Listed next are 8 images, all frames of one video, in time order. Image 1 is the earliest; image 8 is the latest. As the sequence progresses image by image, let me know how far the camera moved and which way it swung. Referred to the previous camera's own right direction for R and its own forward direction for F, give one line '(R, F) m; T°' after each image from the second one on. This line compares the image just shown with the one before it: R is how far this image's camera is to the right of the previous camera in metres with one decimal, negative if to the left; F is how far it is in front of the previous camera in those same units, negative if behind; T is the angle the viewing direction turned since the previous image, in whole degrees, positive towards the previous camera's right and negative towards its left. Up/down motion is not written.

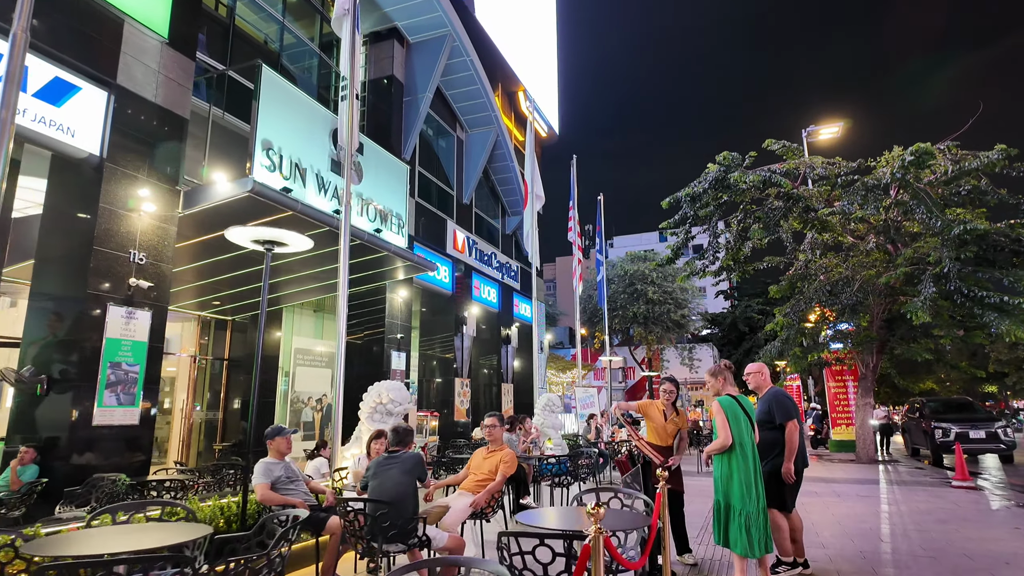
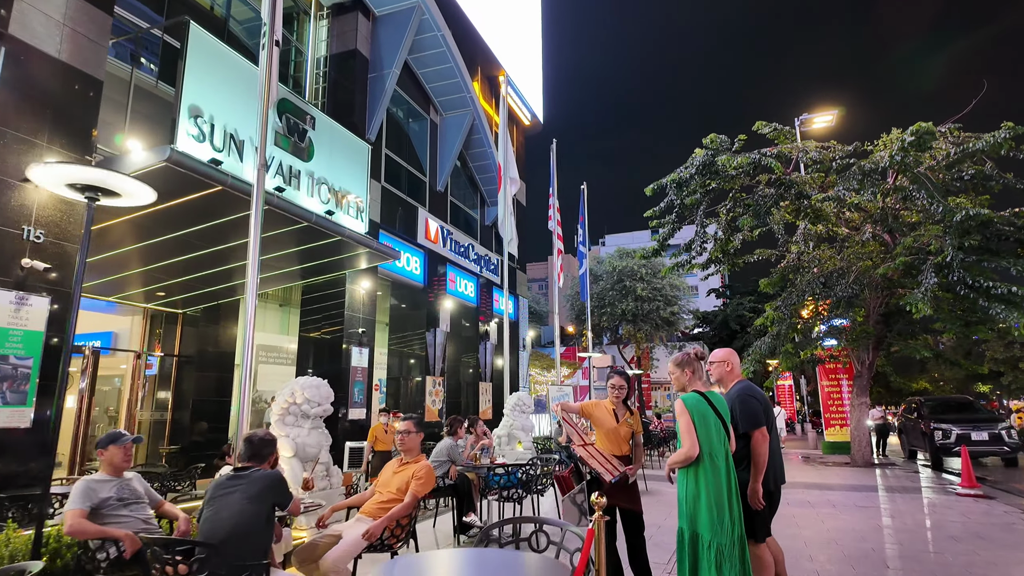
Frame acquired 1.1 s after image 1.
(+0.5, +0.9) m; +1°
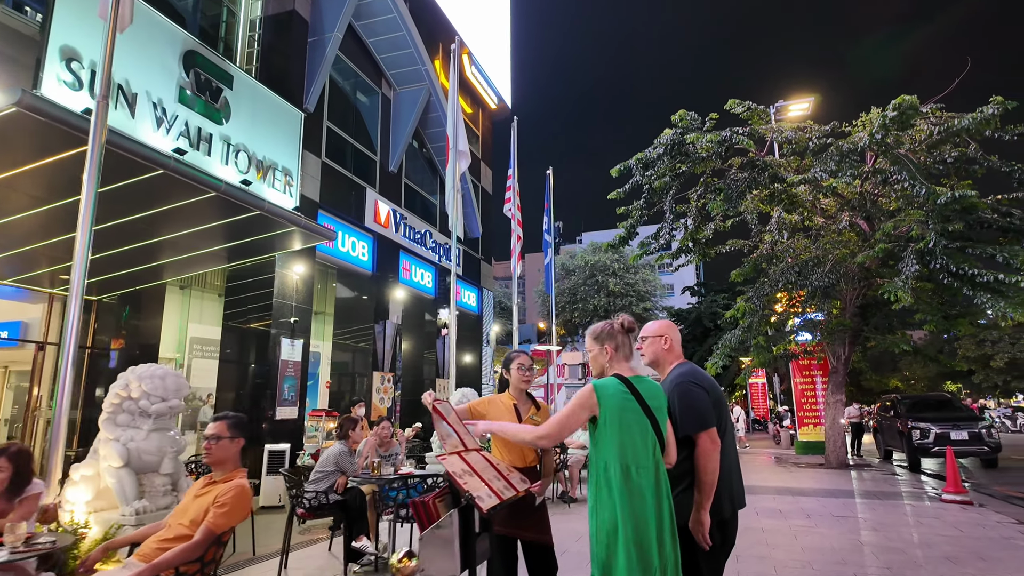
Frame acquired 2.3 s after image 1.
(+0.5, +1.0) m; +2°
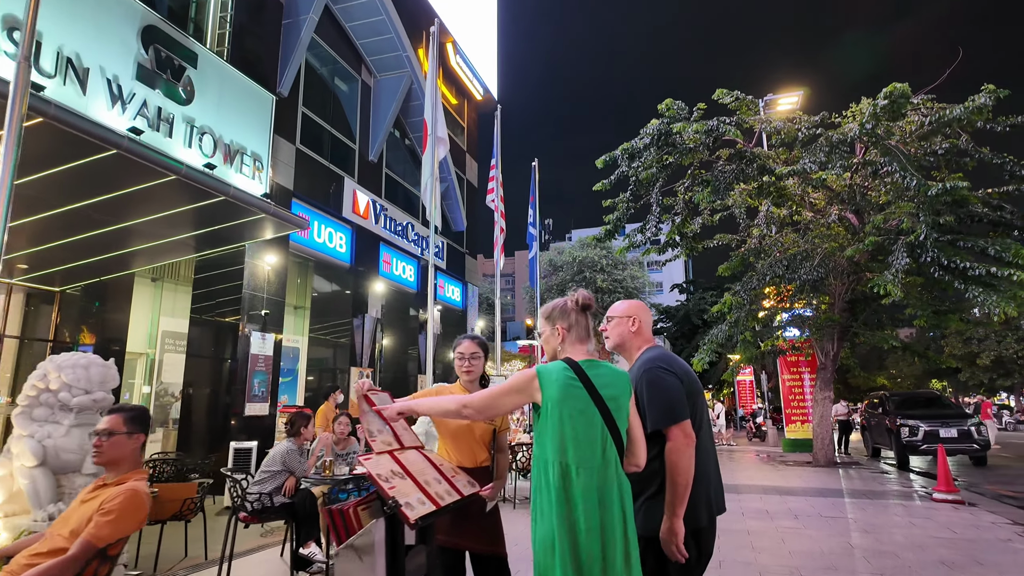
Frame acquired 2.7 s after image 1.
(+0.2, +0.4) m; +1°
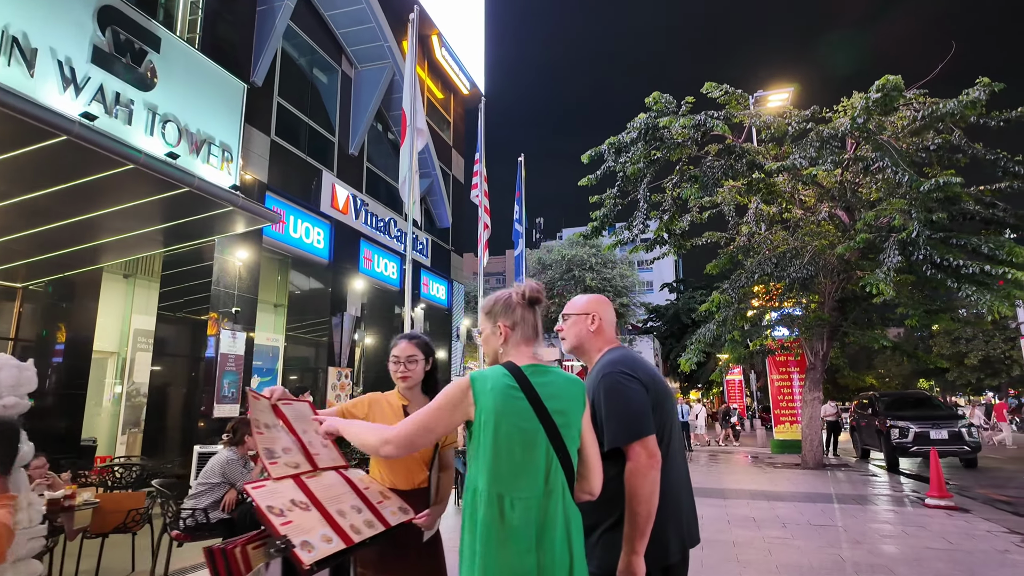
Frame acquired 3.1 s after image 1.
(+0.2, +0.3) m; +1°
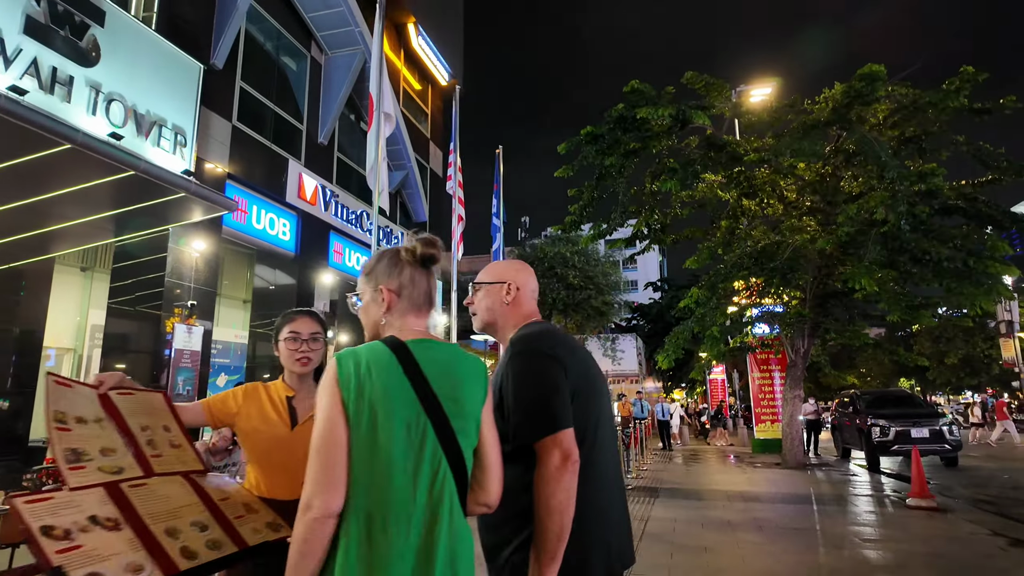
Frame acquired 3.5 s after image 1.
(+0.2, +0.4) m; +1°
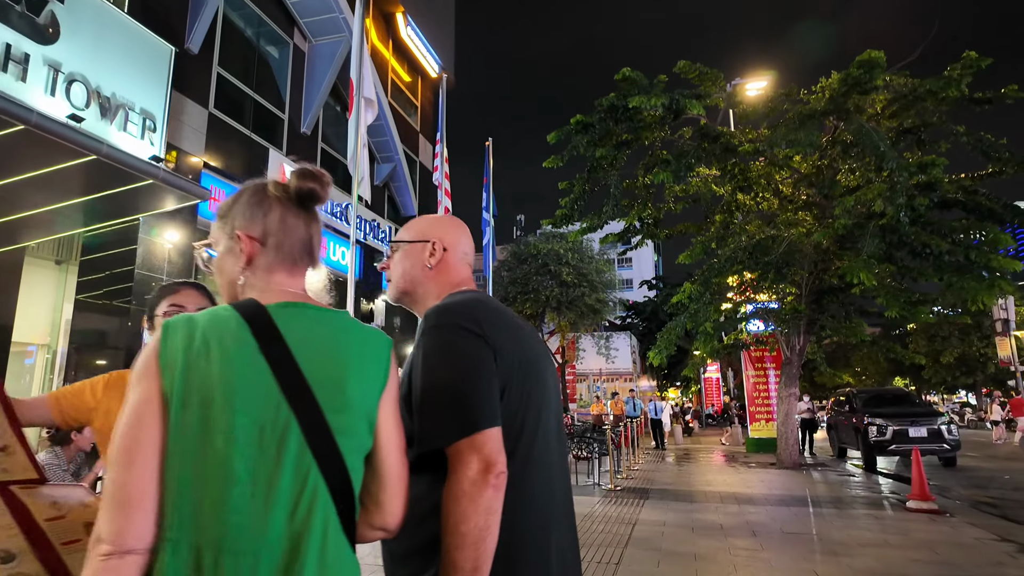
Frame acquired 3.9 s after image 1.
(+0.2, +0.4) m; 0°
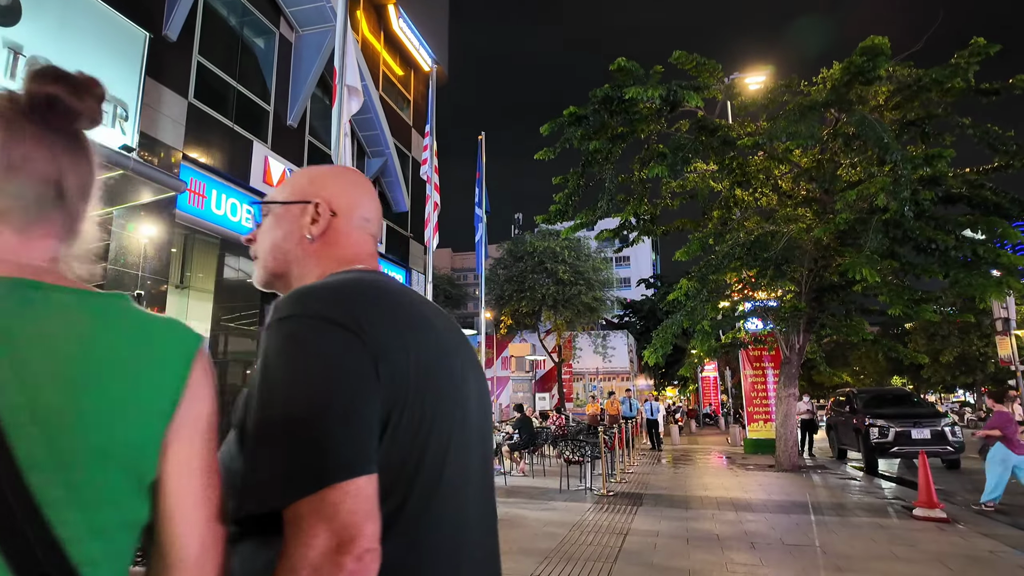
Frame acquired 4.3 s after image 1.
(+0.1, +0.3) m; 0°
